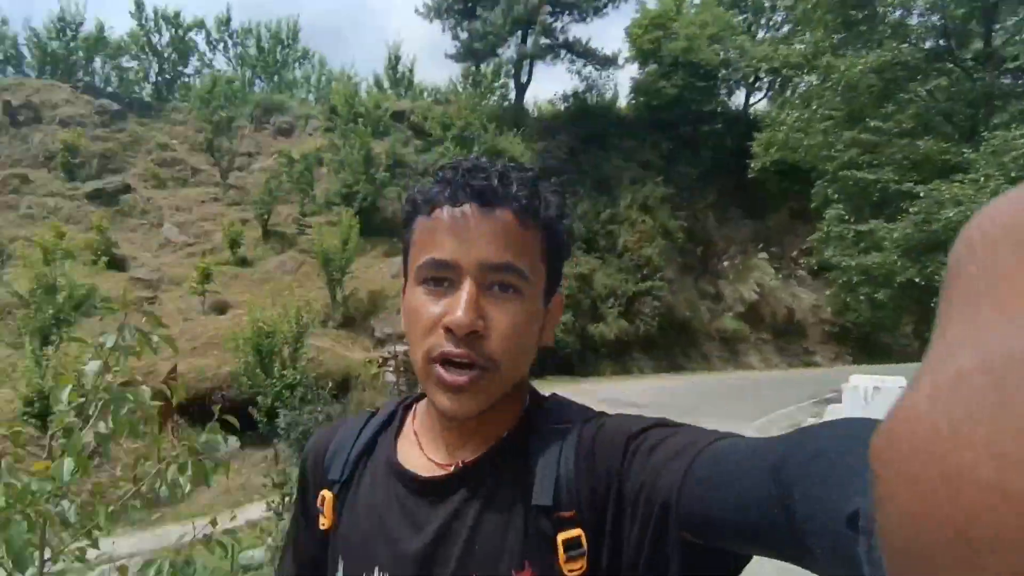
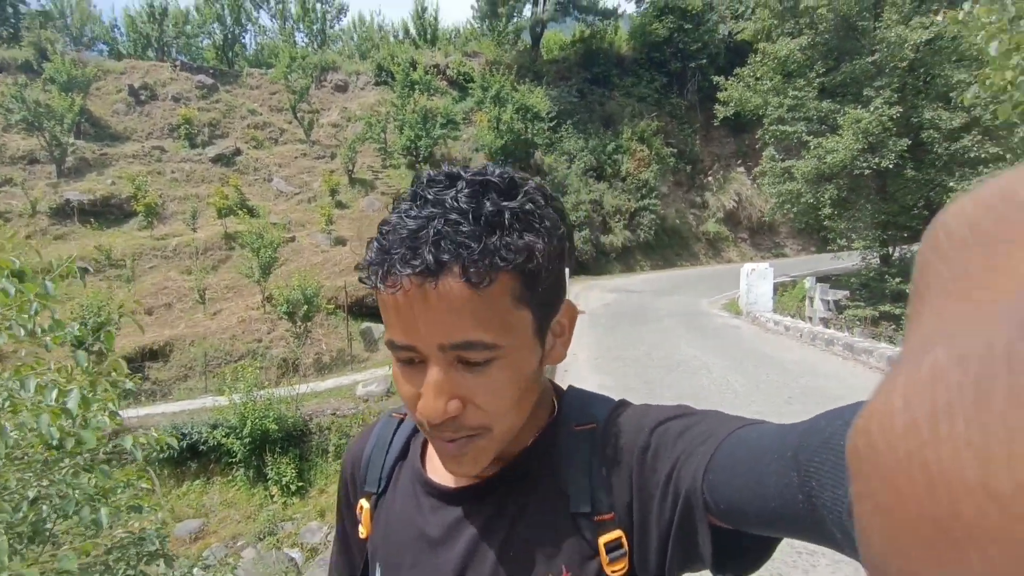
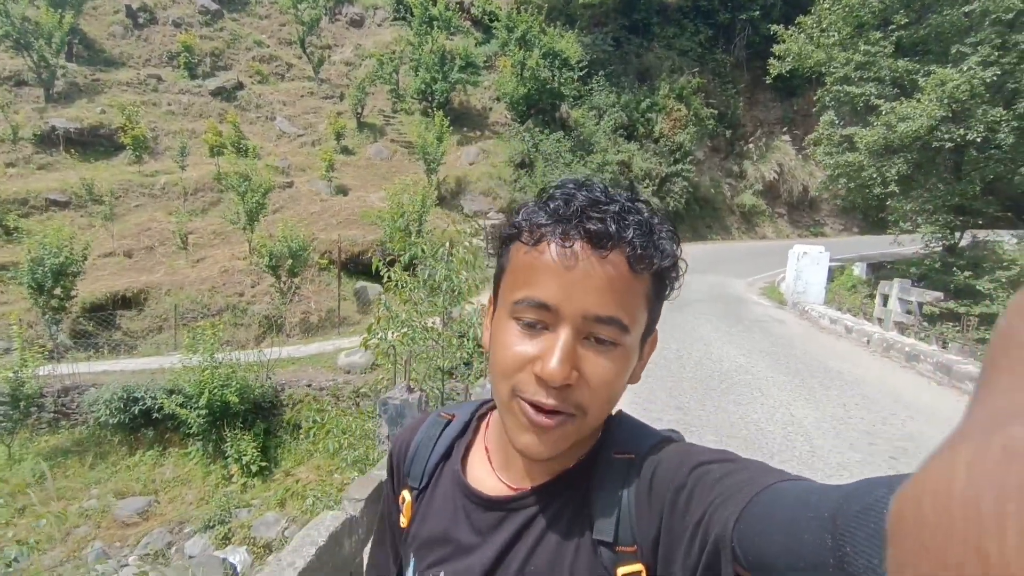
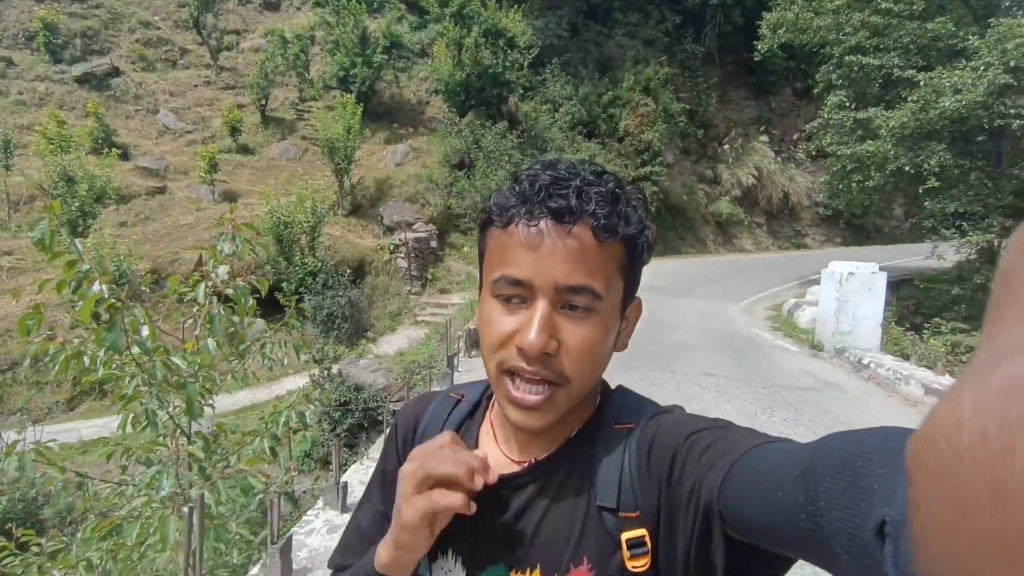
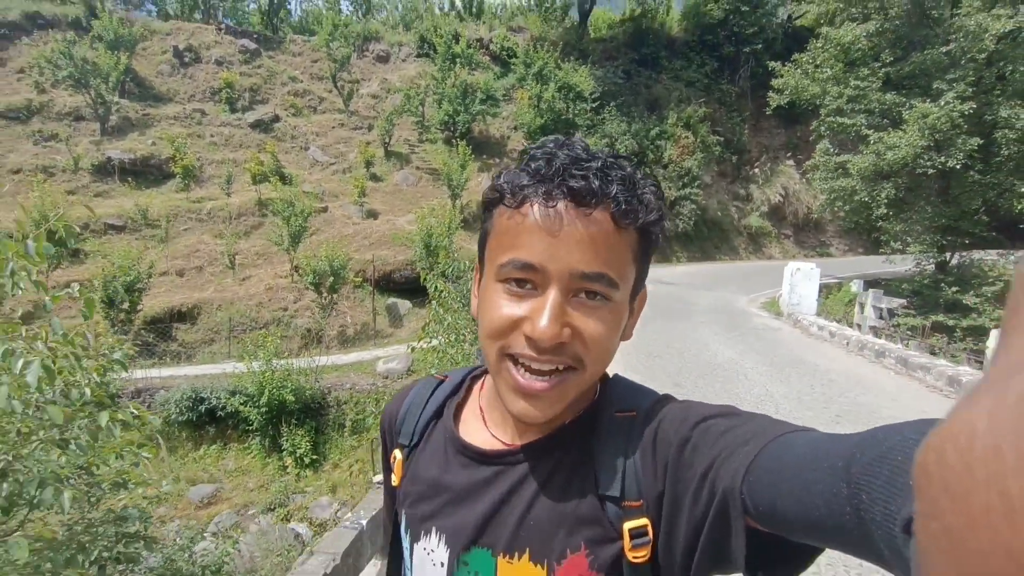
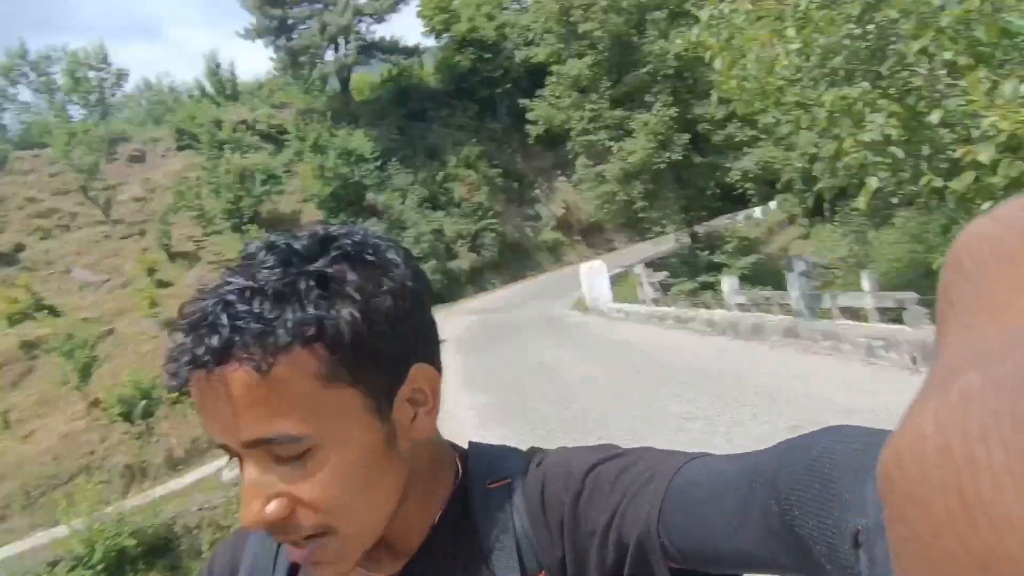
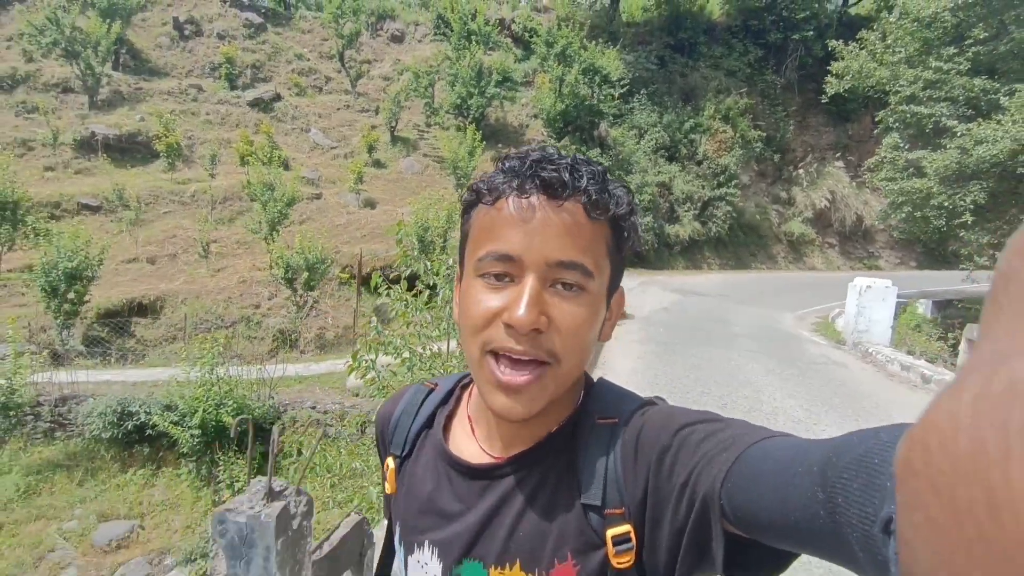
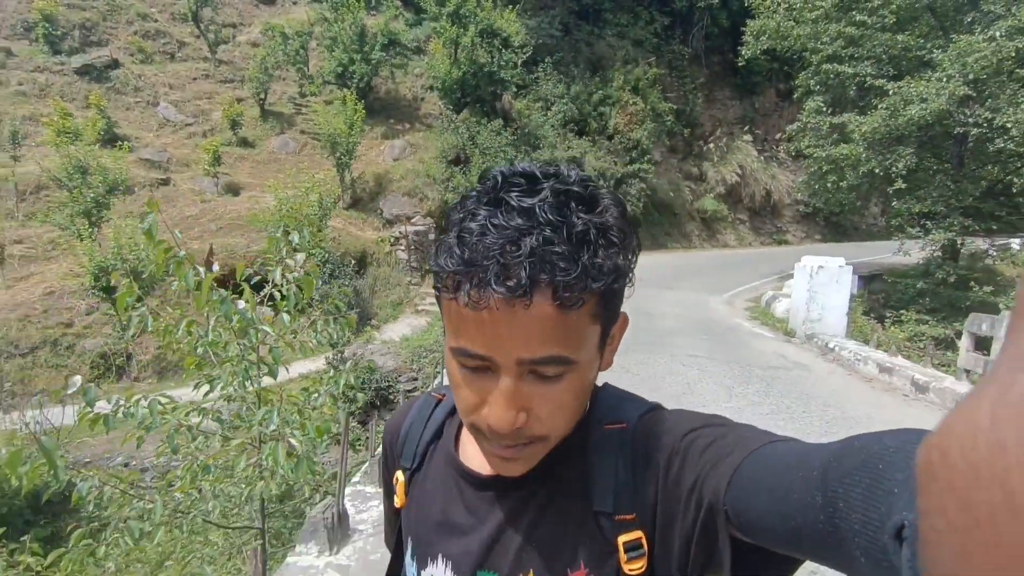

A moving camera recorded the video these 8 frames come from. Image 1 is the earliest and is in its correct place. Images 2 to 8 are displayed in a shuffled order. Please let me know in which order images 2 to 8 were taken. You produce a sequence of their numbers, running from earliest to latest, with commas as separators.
4, 8, 7, 3, 5, 2, 6
